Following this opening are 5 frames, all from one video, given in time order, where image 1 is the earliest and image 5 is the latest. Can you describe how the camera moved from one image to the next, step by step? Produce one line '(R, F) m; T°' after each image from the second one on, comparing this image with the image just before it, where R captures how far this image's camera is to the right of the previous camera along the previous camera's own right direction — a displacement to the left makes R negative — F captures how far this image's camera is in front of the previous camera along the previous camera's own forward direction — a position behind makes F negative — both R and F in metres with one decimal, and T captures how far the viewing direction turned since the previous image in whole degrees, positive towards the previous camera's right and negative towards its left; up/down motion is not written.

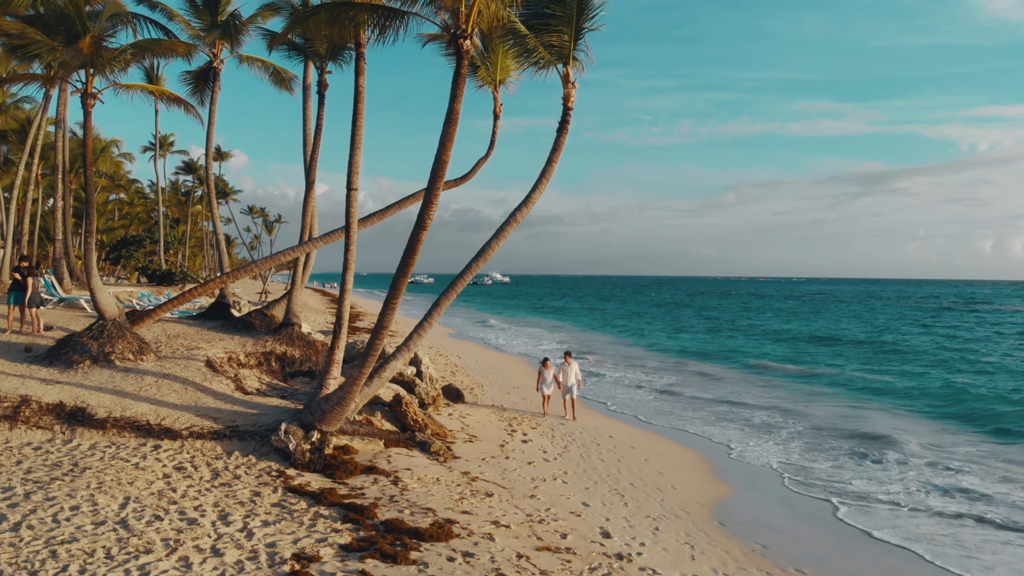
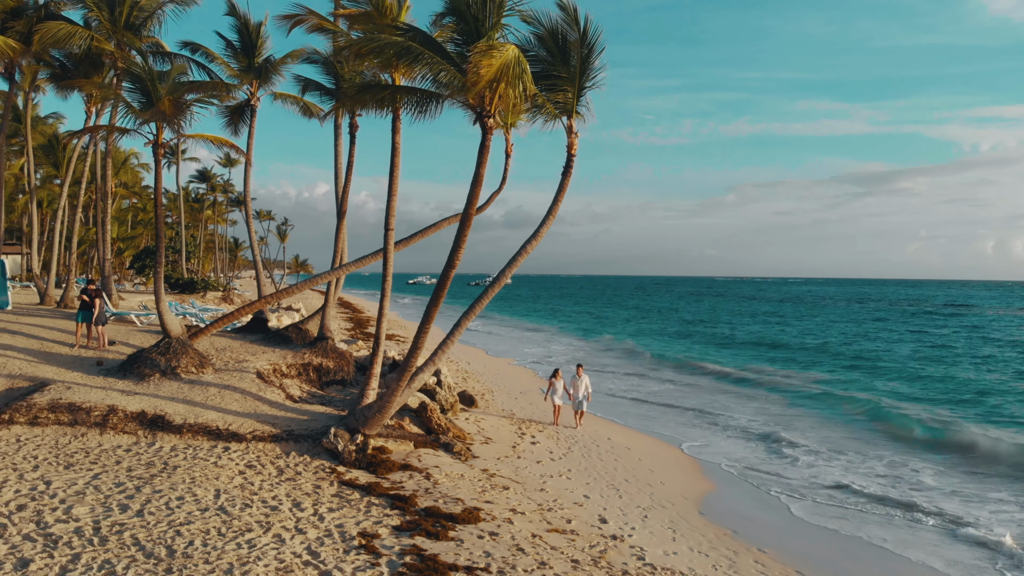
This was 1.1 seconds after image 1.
(-0.2, -1.3) m; 0°
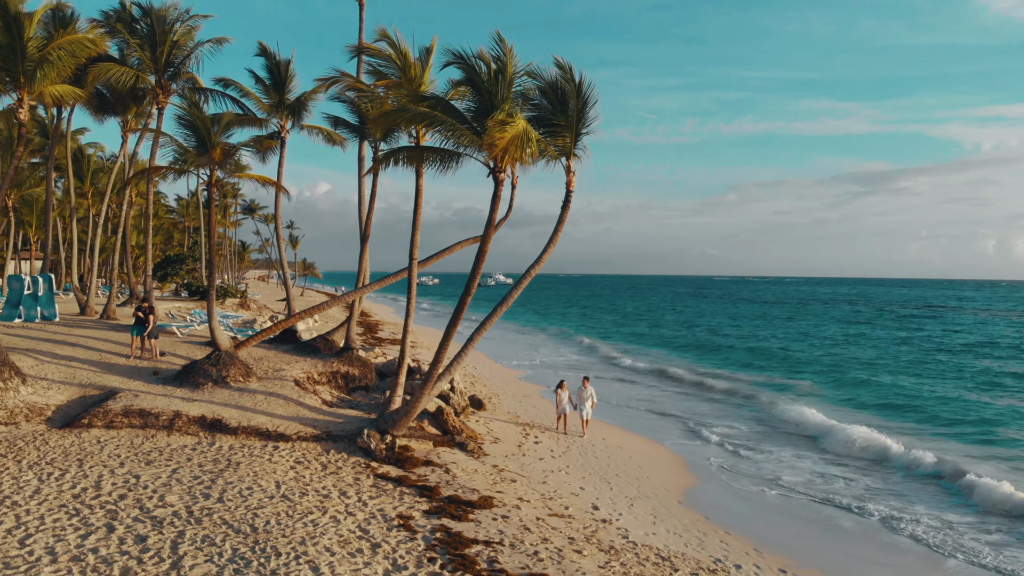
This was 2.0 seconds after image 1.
(-0.1, -1.5) m; 0°
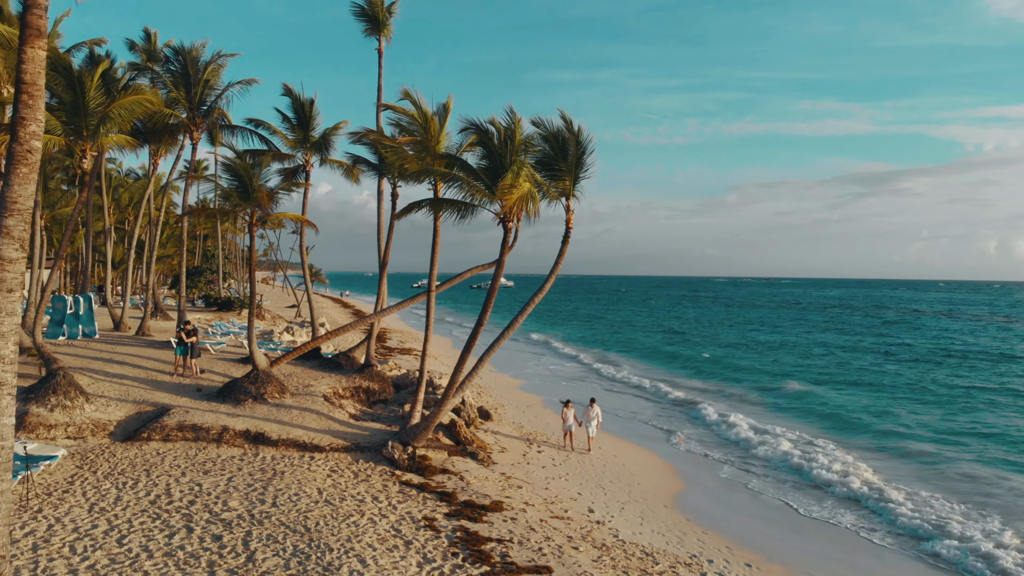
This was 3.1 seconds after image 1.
(-0.1, -1.4) m; 0°
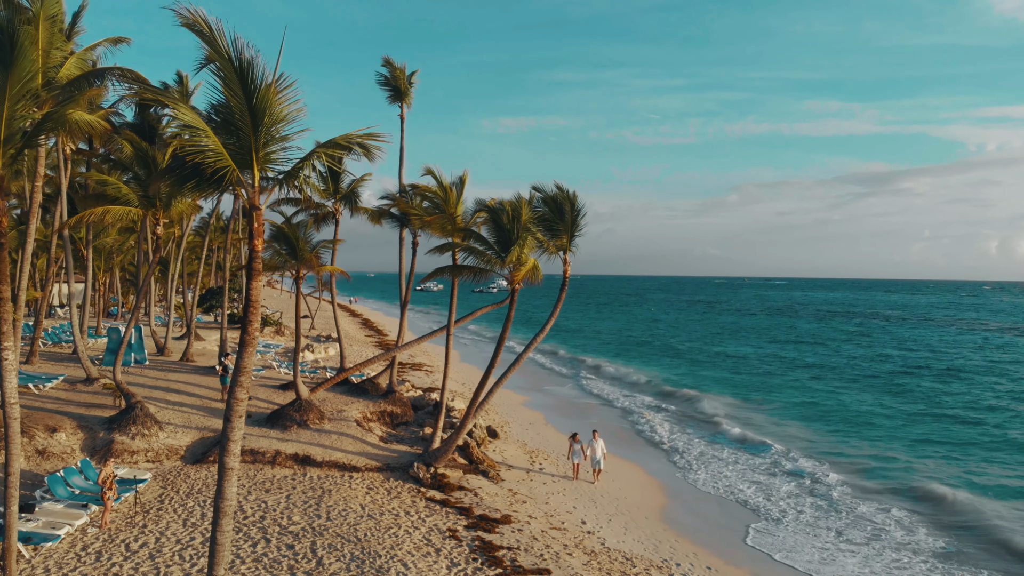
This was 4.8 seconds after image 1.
(-0.1, -2.2) m; 0°
